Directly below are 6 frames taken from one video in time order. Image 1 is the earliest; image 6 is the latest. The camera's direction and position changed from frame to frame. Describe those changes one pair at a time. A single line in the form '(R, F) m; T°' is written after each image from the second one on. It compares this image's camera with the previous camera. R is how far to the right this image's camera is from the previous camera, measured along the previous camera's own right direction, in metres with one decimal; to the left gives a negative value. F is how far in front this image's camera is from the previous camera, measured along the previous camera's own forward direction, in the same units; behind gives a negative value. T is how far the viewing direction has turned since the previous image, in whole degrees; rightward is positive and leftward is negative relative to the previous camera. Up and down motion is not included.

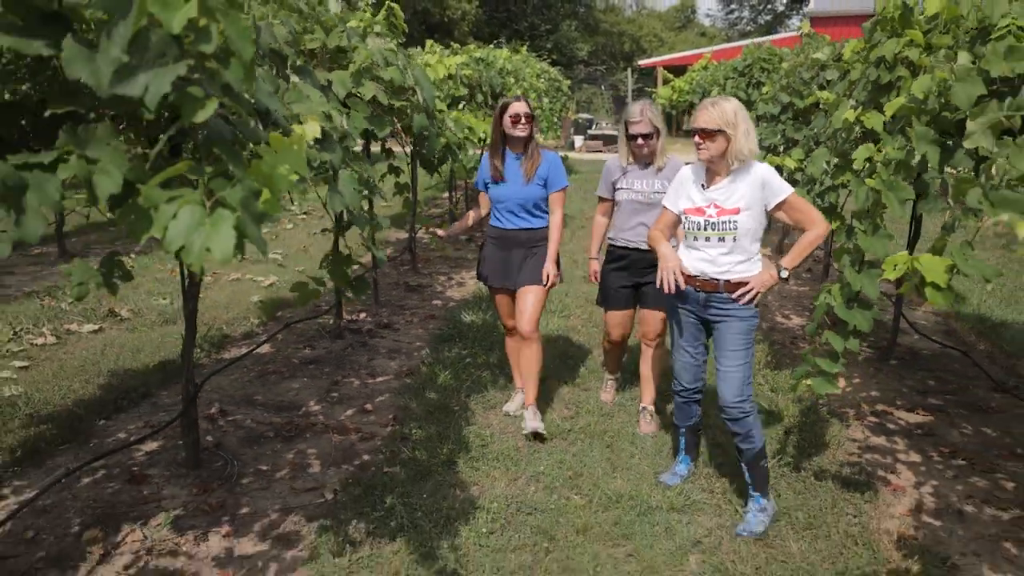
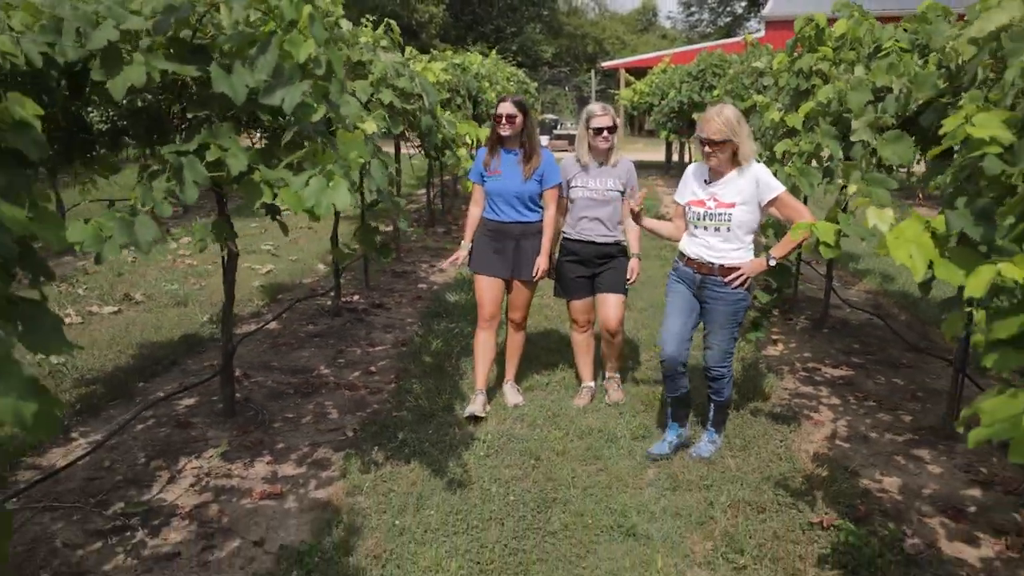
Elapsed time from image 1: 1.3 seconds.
(-0.1, -0.7) m; +2°
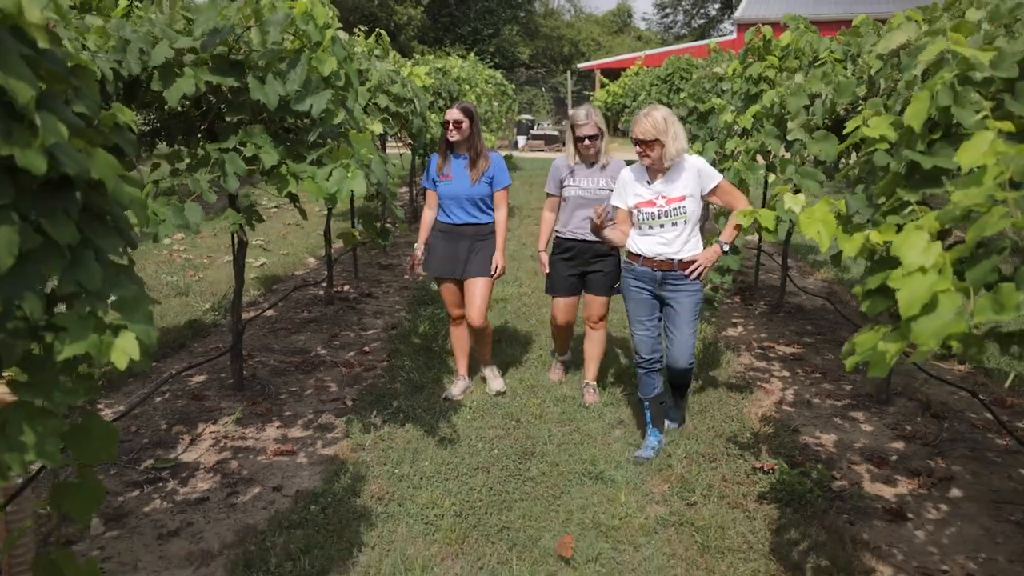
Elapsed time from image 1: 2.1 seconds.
(0.0, -0.5) m; +1°
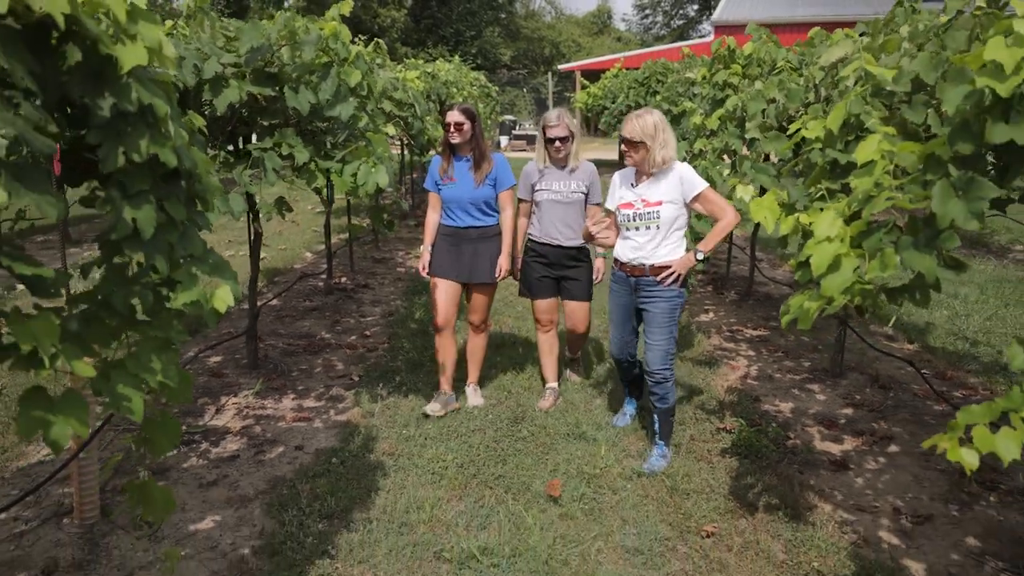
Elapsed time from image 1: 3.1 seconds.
(-0.1, -0.5) m; +1°
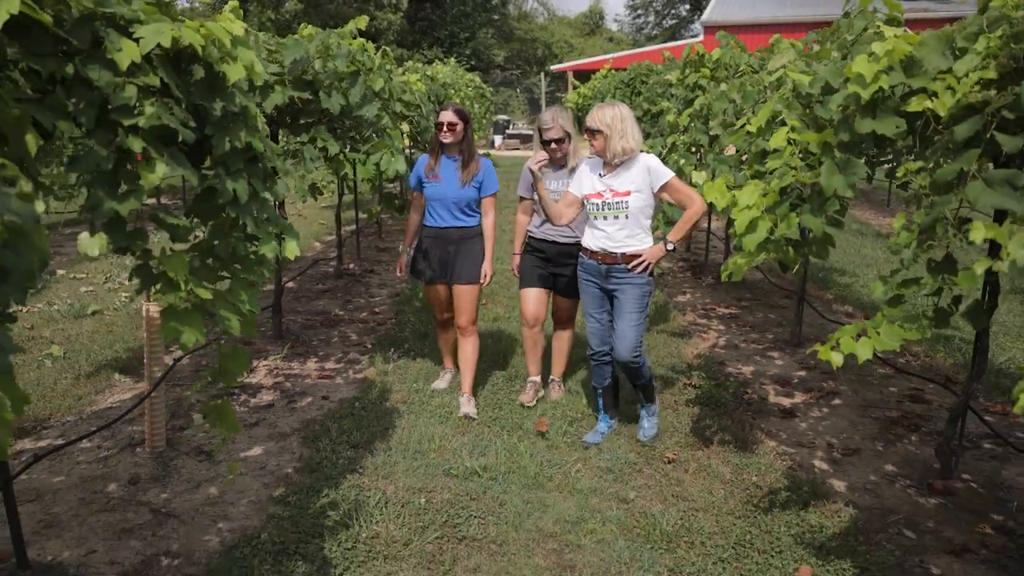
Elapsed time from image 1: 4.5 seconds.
(0.0, -0.7) m; 0°
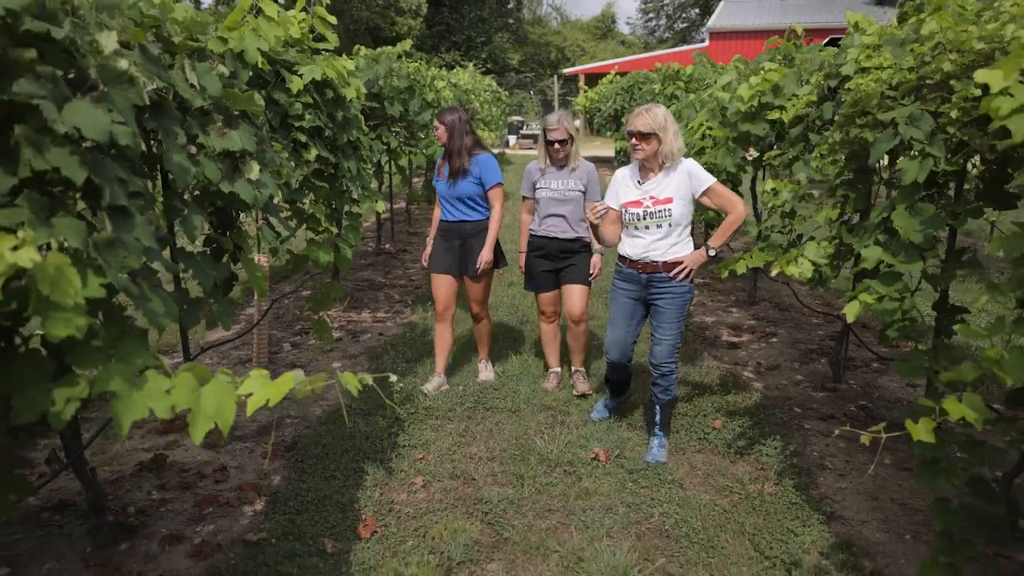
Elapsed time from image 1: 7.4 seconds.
(0.0, -1.5) m; -1°
